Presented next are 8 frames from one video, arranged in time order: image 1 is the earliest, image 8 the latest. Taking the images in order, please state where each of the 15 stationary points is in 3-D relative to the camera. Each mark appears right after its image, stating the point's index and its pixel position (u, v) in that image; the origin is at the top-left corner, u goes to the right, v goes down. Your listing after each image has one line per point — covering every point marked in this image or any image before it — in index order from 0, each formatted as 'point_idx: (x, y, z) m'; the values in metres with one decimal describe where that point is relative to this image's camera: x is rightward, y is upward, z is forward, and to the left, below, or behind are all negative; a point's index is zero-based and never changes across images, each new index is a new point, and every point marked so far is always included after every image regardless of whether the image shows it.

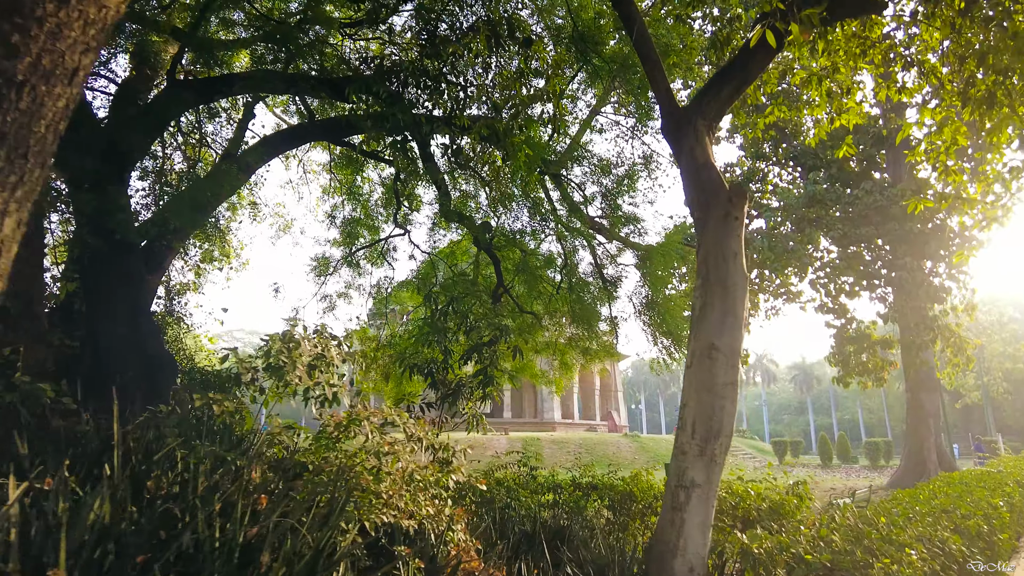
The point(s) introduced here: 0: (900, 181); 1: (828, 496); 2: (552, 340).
0: (+8.3, +2.3, +12.8) m
1: (+5.6, -3.7, +10.6) m
2: (+0.6, -0.8, +9.2) m
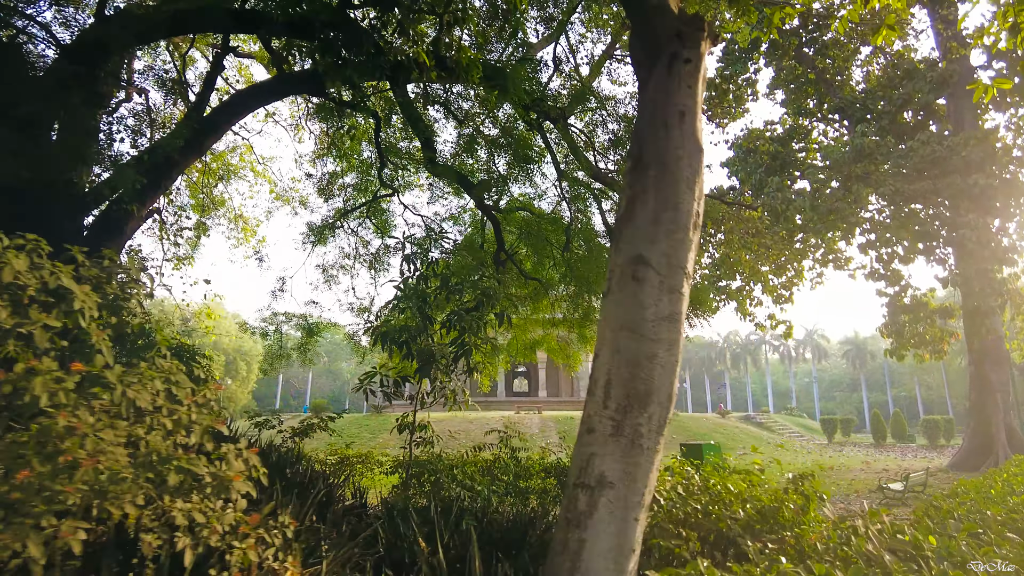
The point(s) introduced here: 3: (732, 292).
0: (+8.7, +3.0, +11.4) m
1: (+5.9, -3.1, +9.6) m
2: (+0.7, -0.3, +8.5) m
3: (+4.7, -0.1, +12.7) m
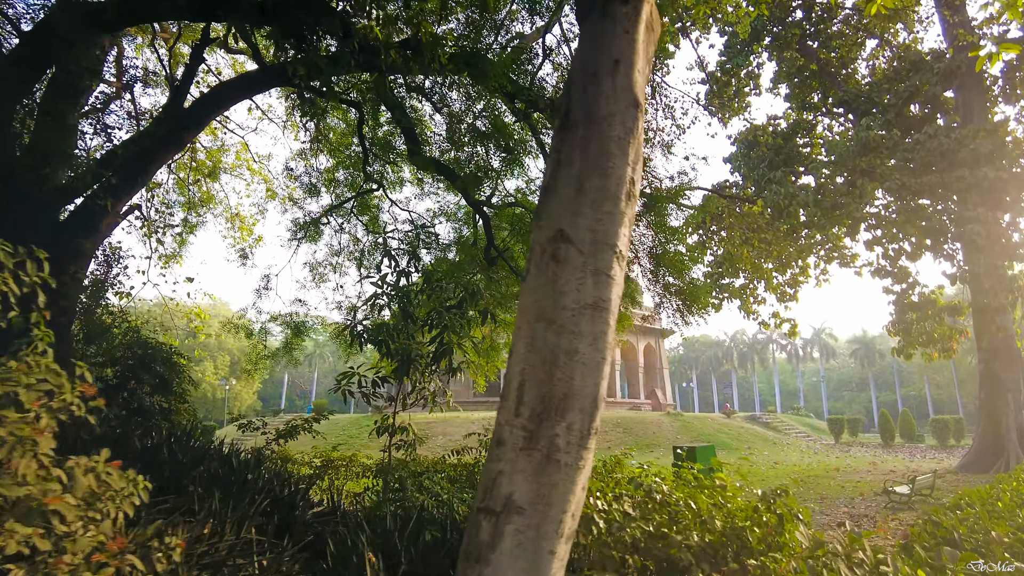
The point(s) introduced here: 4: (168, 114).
0: (+8.6, +3.1, +11.2) m
1: (+5.8, -3.0, +9.3) m
2: (+0.6, -0.3, +8.3) m
3: (+4.7, -0.1, +12.5) m
4: (-3.3, +1.7, +5.7) m
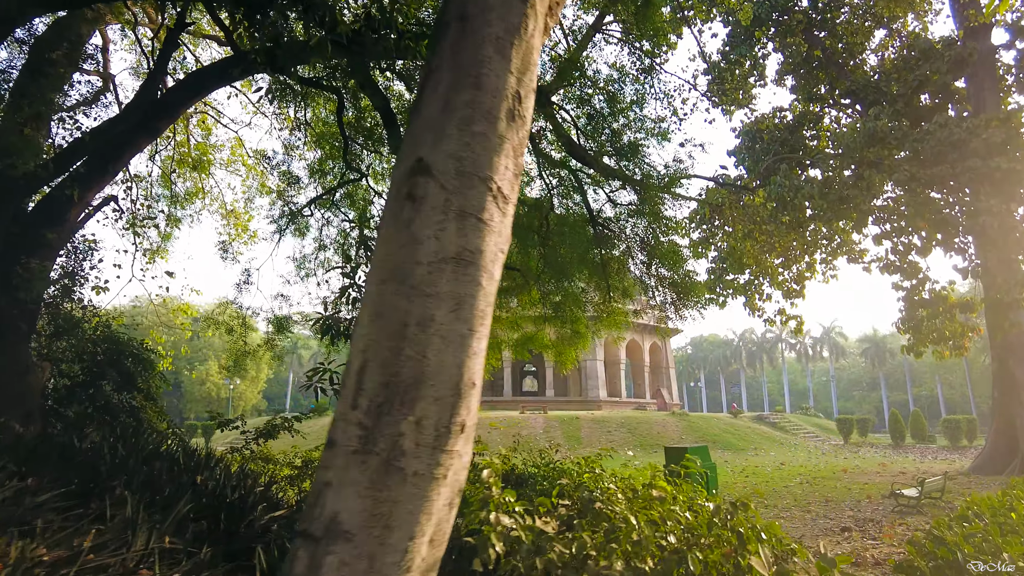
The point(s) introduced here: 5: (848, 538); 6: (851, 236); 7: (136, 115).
0: (+8.5, +3.2, +10.8) m
1: (+5.8, -3.0, +9.0) m
2: (+0.5, -0.2, +8.0) m
3: (+4.6, 0.0, +12.2) m
4: (-3.4, +1.7, +5.5) m
5: (+2.8, -2.1, +5.1) m
6: (+6.6, +1.0, +11.7) m
7: (-3.4, +1.6, +5.4) m
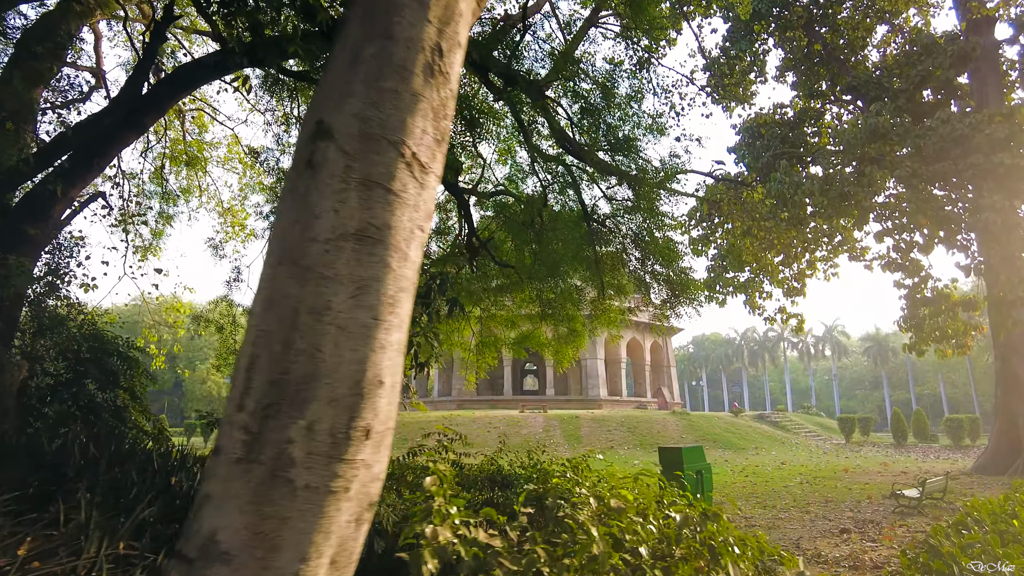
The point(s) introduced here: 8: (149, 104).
0: (+8.5, +3.2, +10.7) m
1: (+5.7, -2.9, +8.9) m
2: (+0.5, -0.2, +7.9) m
3: (+4.6, +0.1, +12.0) m
4: (-3.5, +1.7, +5.4) m
5: (+2.8, -2.1, +5.0) m
6: (+6.6, +1.1, +11.6) m
7: (-3.5, +1.6, +5.3) m
8: (-3.2, +1.7, +5.4) m
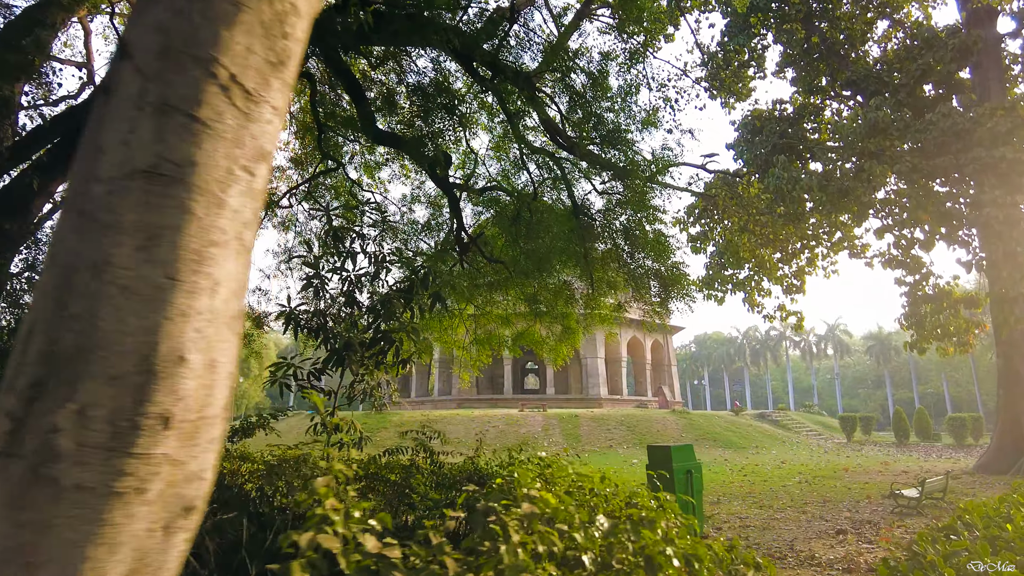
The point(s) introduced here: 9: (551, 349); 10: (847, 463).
0: (+8.4, +3.3, +10.5) m
1: (+5.6, -2.9, +8.8) m
2: (+0.4, -0.2, +7.8) m
3: (+4.5, +0.1, +11.9) m
4: (-3.6, +1.8, +5.3) m
5: (+2.7, -2.0, +4.8) m
6: (+6.5, +1.1, +11.4) m
7: (-3.6, +1.6, +5.2) m
8: (-3.4, +1.7, +5.3) m
9: (+0.6, -0.9, +8.9) m
10: (+7.5, -3.9, +13.3) m
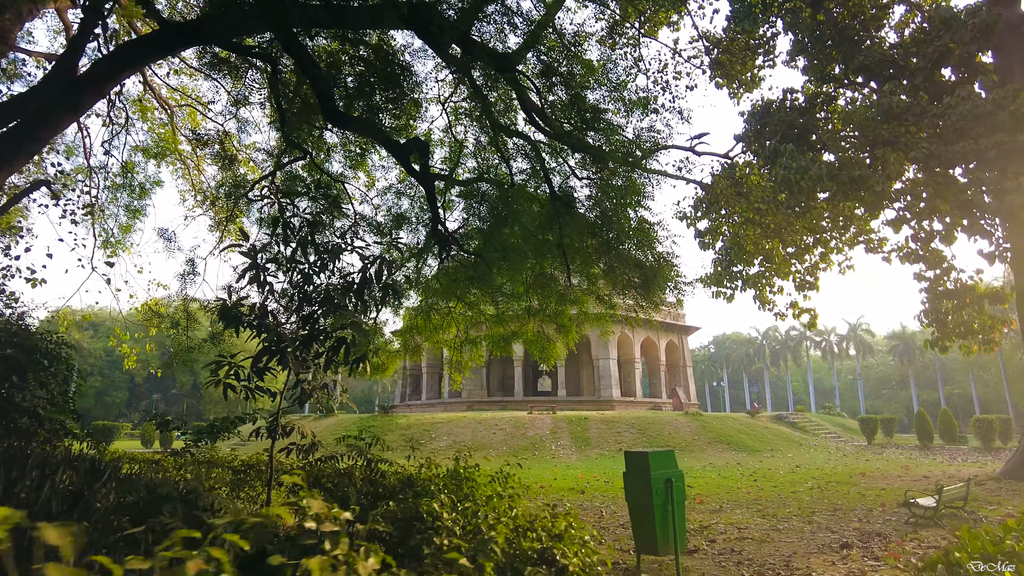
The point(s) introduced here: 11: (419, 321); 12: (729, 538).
0: (+8.3, +3.4, +9.9) m
1: (+5.5, -2.8, +8.2) m
2: (+0.3, -0.1, +7.5) m
3: (+4.5, +0.2, +11.4) m
4: (-3.8, +1.8, +5.1) m
5: (+2.5, -2.0, +4.4) m
6: (+6.4, +1.2, +10.9) m
7: (-3.8, +1.7, +5.0) m
8: (-3.6, +1.7, +5.0) m
9: (+0.5, -0.9, +8.5) m
10: (+7.5, -3.8, +12.7) m
11: (-1.3, -0.5, +8.5) m
12: (+1.9, -2.1, +5.1) m
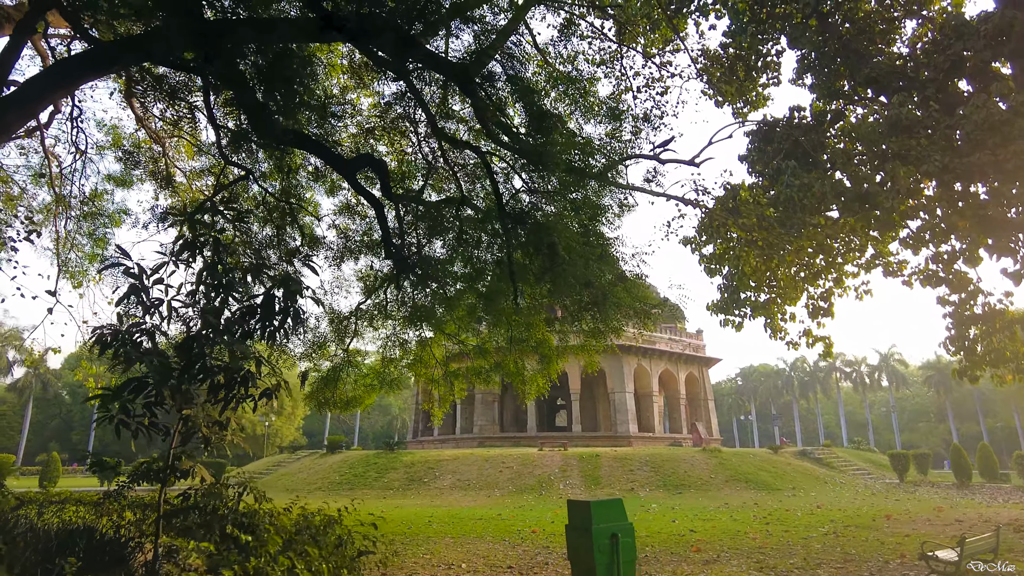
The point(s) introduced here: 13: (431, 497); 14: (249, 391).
0: (+8.1, +3.0, +9.3) m
1: (+5.3, -3.1, +7.4) m
2: (0.0, -0.4, +7.0) m
3: (+4.4, -0.3, +10.7) m
4: (-4.3, +1.6, +4.9) m
5: (+2.1, -2.1, +3.7) m
6: (+6.3, +0.8, +10.2) m
7: (-4.2, +1.4, +4.8) m
8: (-4.0, +1.5, +4.8) m
9: (+0.3, -1.2, +8.0) m
10: (+7.5, -4.3, +11.7) m
11: (-1.6, -0.9, +8.0) m
12: (+1.5, -2.3, +4.4) m
13: (-2.1, -5.4, +15.4) m
14: (-1.5, -0.6, +3.6) m
